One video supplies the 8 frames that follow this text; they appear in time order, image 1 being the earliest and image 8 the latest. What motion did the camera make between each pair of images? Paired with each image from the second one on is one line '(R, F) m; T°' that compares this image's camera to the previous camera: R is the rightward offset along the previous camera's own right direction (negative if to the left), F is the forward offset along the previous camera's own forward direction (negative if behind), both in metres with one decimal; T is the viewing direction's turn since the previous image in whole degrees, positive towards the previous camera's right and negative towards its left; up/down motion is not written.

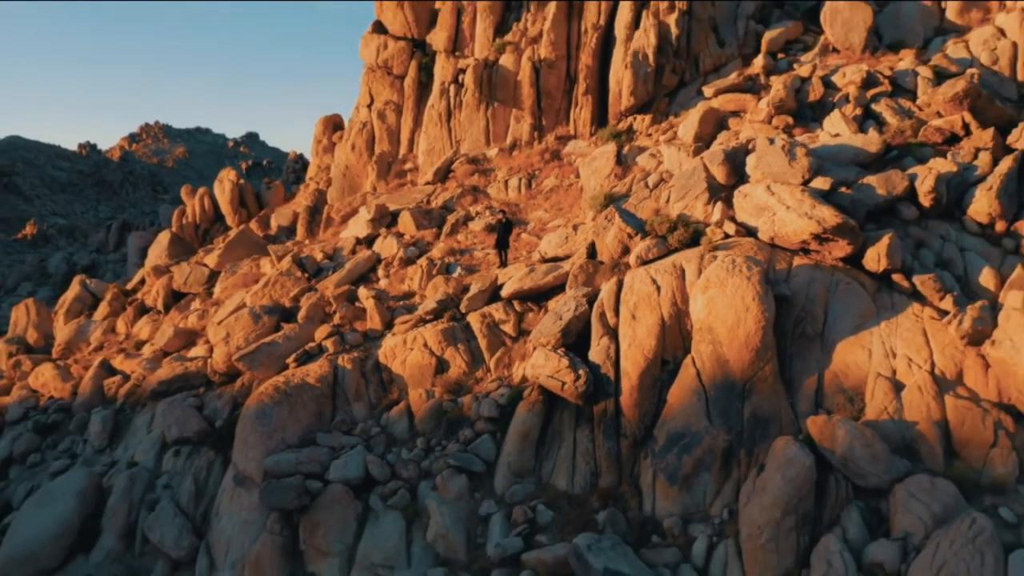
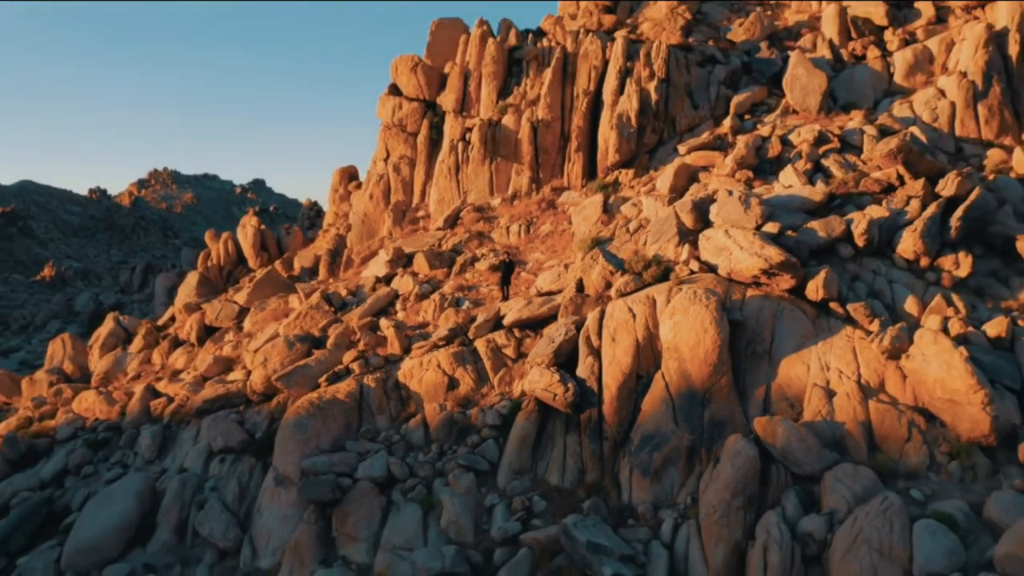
(0.0, -2.5) m; 0°
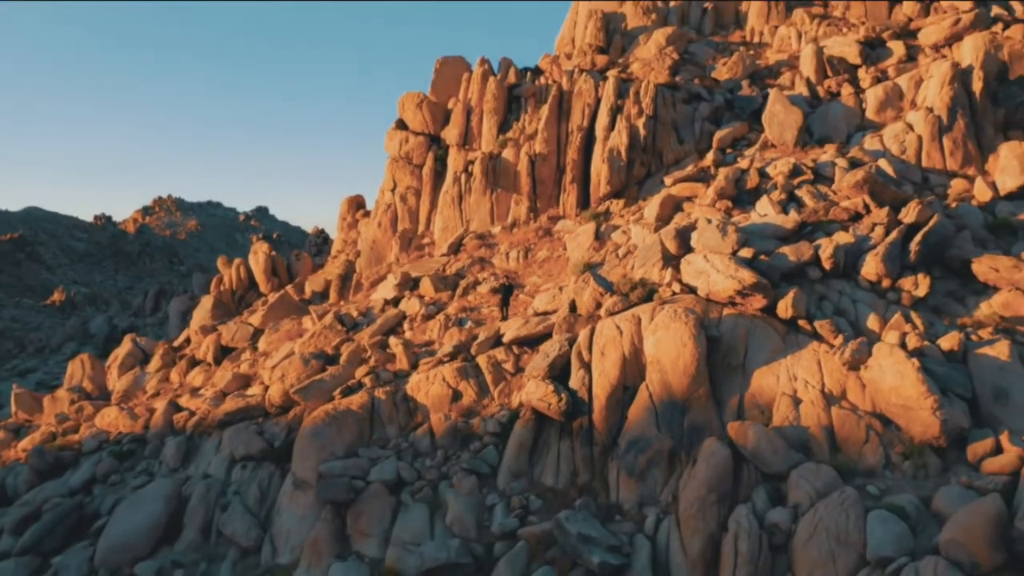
(0.0, -1.6) m; 0°
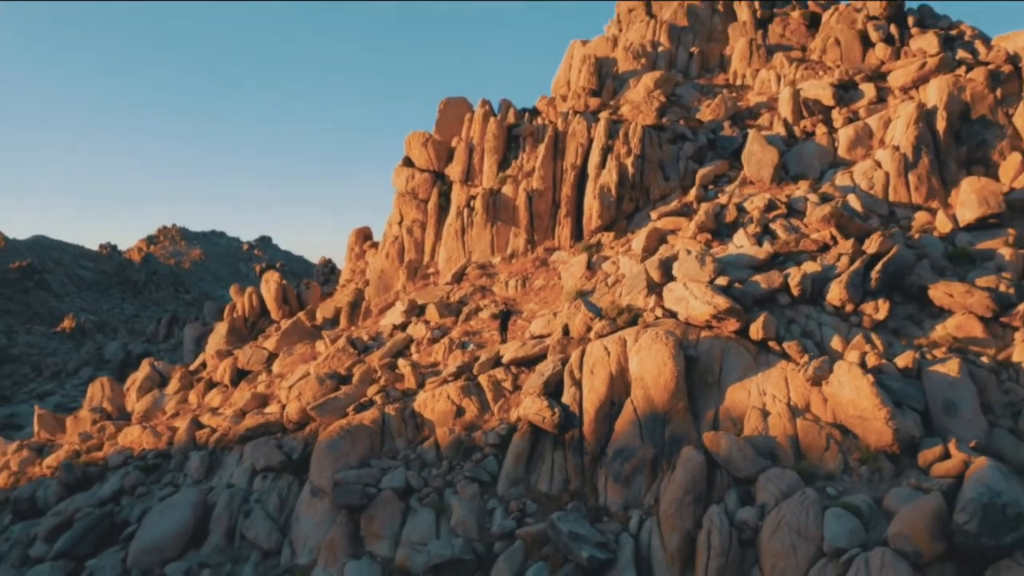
(0.0, -1.8) m; 0°
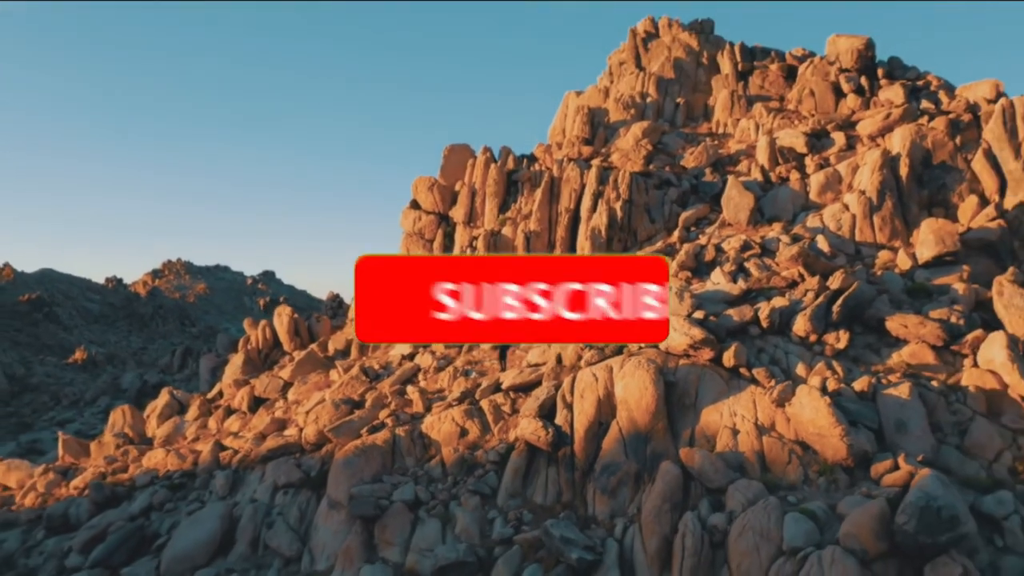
(0.0, -2.2) m; 0°
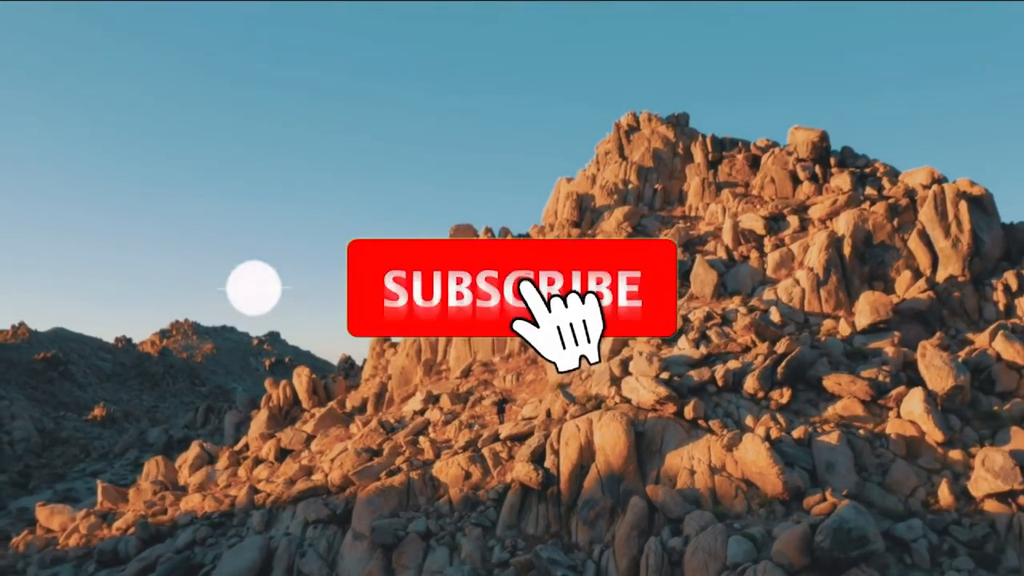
(+0.1, -4.3) m; 0°
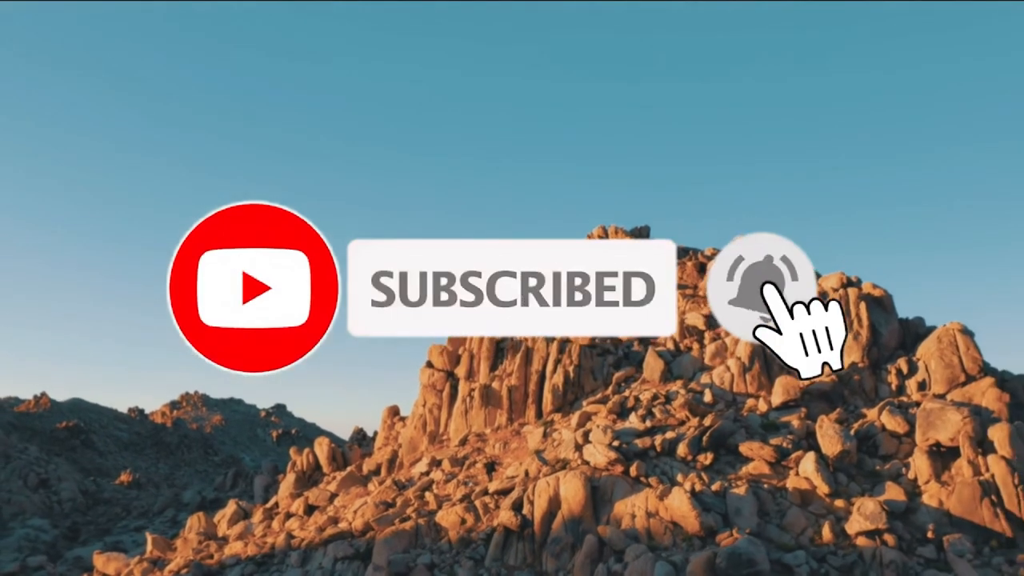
(+0.6, -8.0) m; 0°
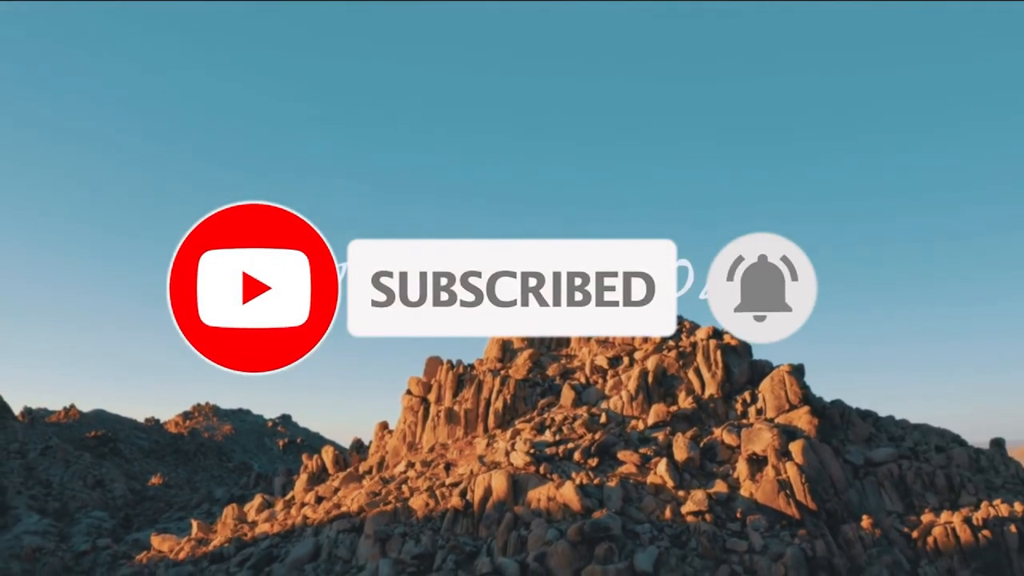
(+3.1, -15.1) m; 0°
